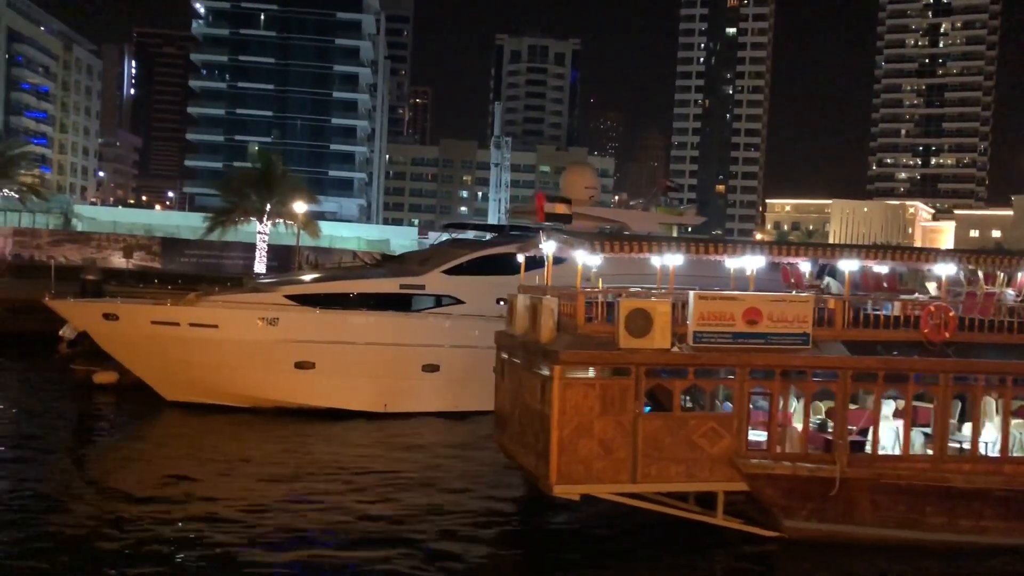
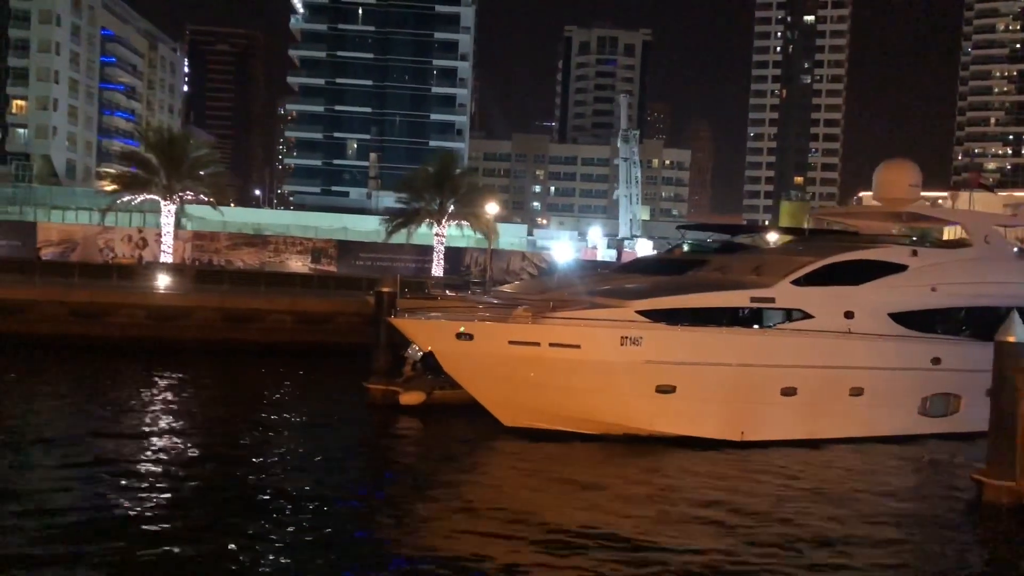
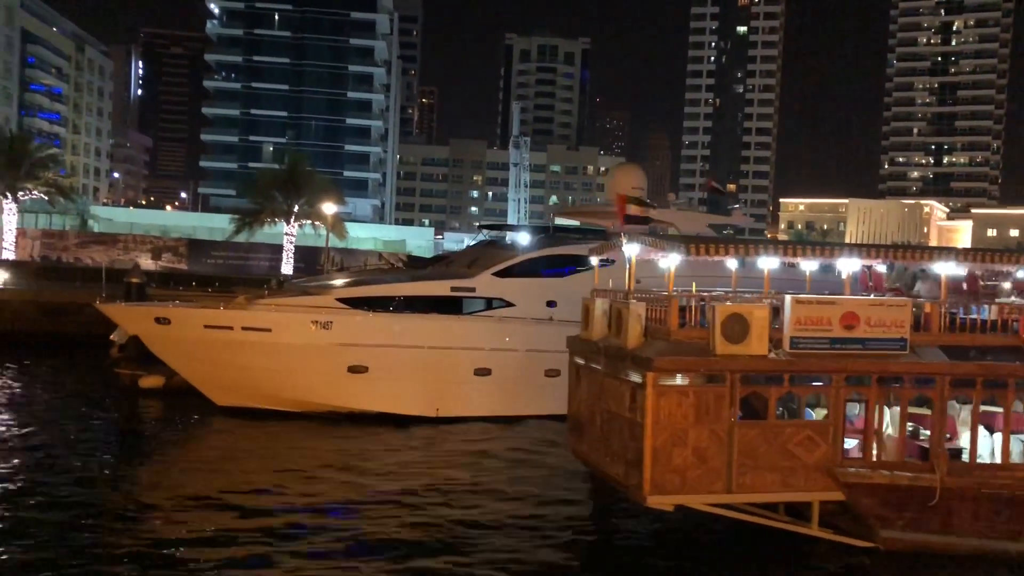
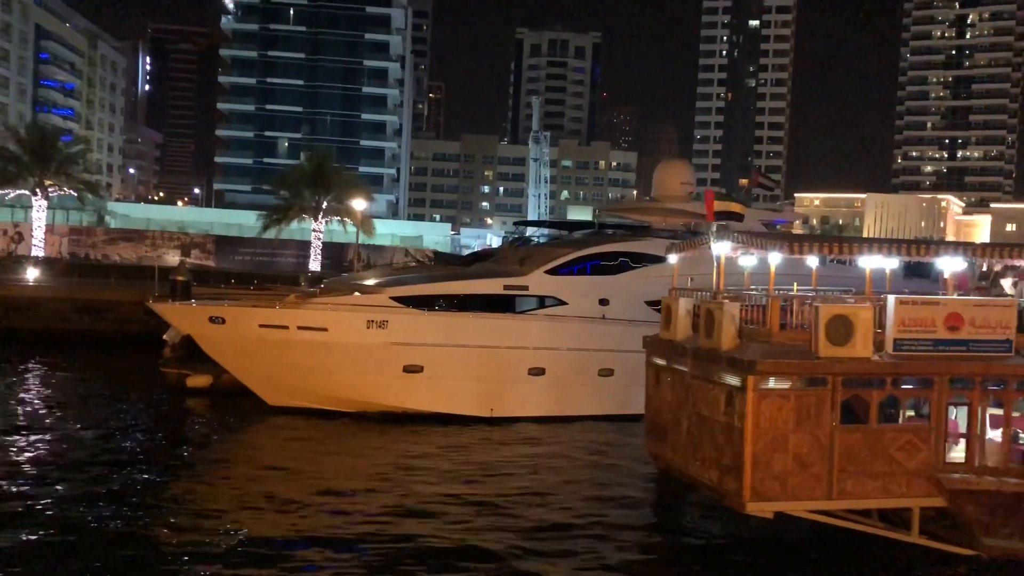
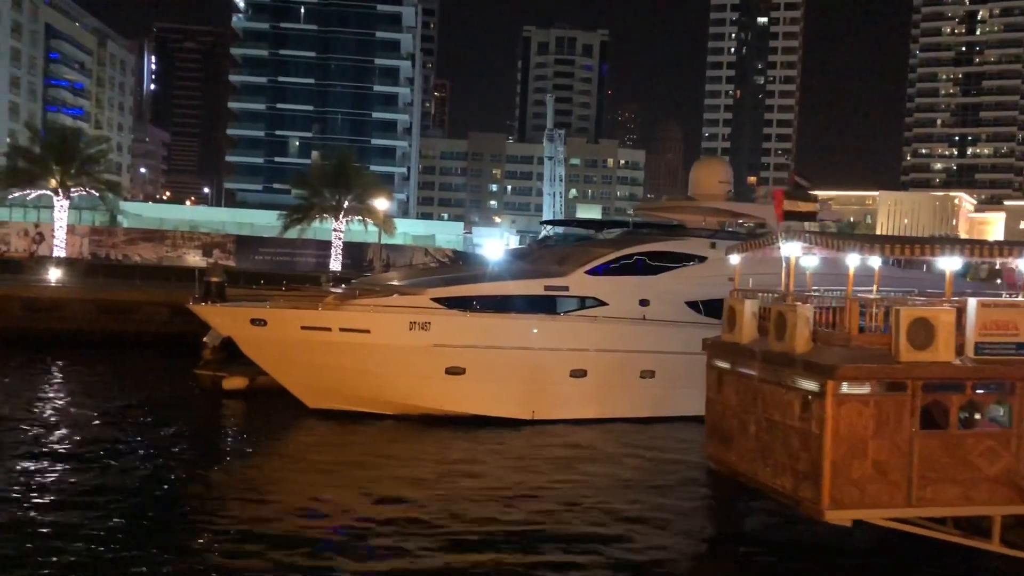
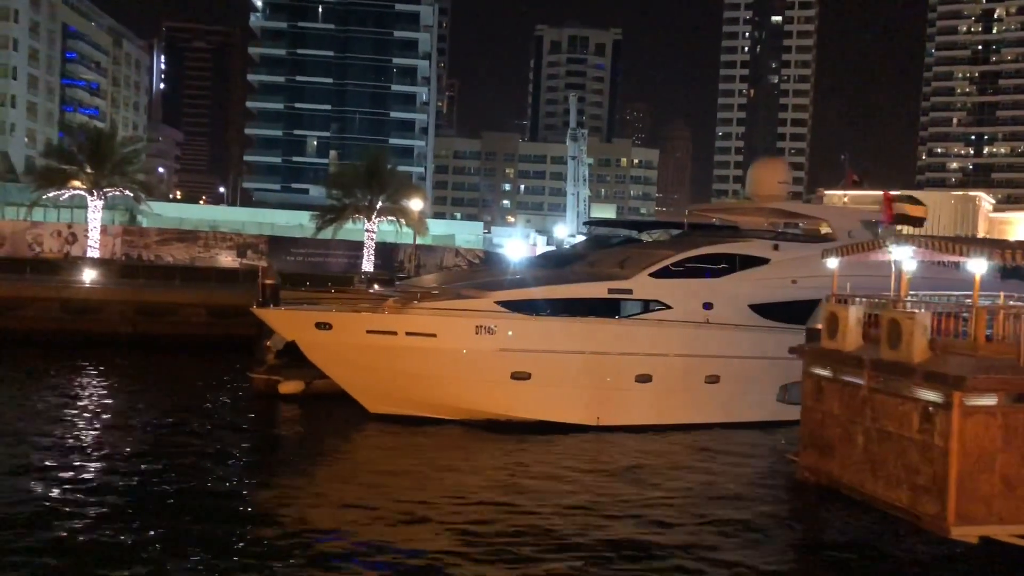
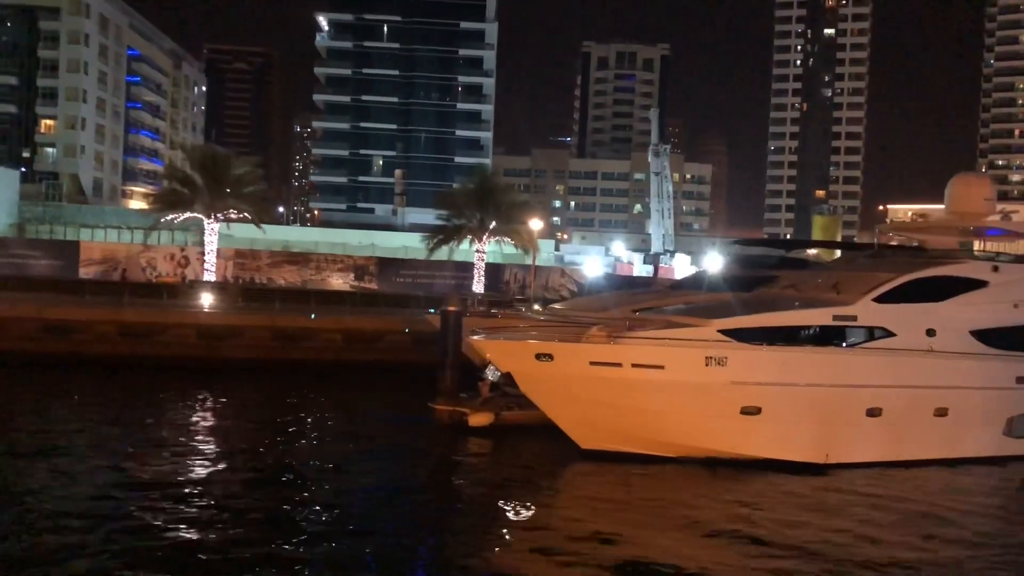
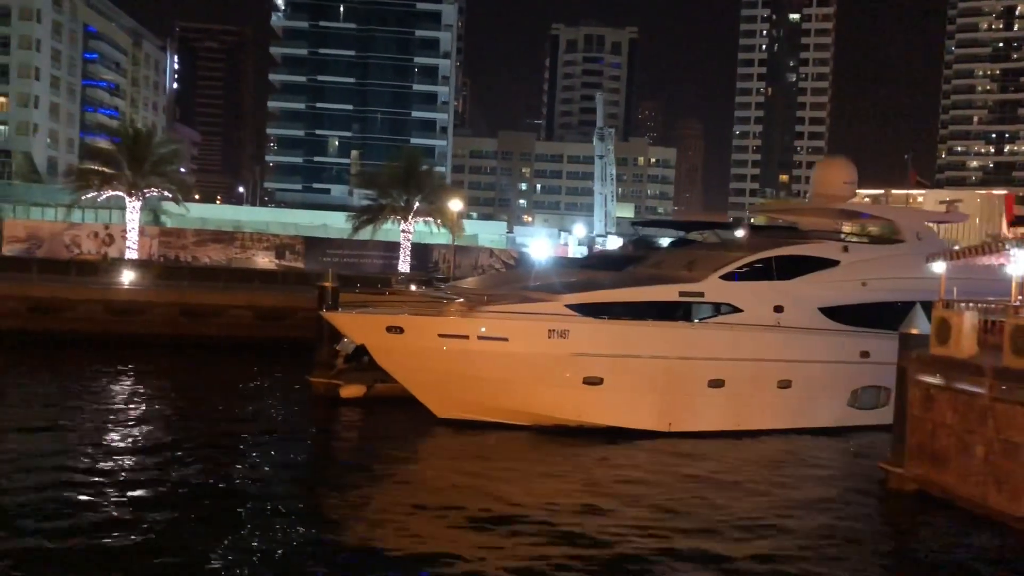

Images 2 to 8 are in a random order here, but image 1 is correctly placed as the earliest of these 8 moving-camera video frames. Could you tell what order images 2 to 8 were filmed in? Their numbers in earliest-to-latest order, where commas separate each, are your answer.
3, 4, 5, 6, 8, 2, 7
